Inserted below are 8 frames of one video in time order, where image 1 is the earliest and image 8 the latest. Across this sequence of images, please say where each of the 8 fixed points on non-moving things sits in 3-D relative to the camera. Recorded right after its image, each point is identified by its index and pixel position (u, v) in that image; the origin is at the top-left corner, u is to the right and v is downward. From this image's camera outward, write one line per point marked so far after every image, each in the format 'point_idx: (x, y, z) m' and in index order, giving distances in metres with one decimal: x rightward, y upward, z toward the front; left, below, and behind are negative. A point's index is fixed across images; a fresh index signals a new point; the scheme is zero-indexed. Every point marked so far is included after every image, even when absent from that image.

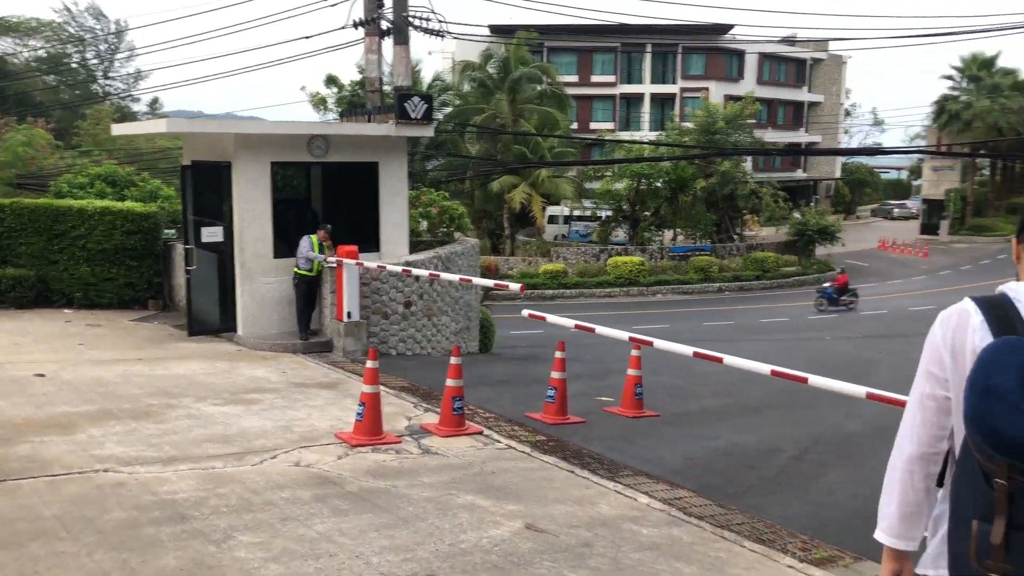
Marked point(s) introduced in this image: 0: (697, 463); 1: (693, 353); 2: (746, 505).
0: (+1.5, -1.5, +7.2) m
1: (+1.4, -0.5, +6.6) m
2: (+1.7, -1.5, +6.2) m
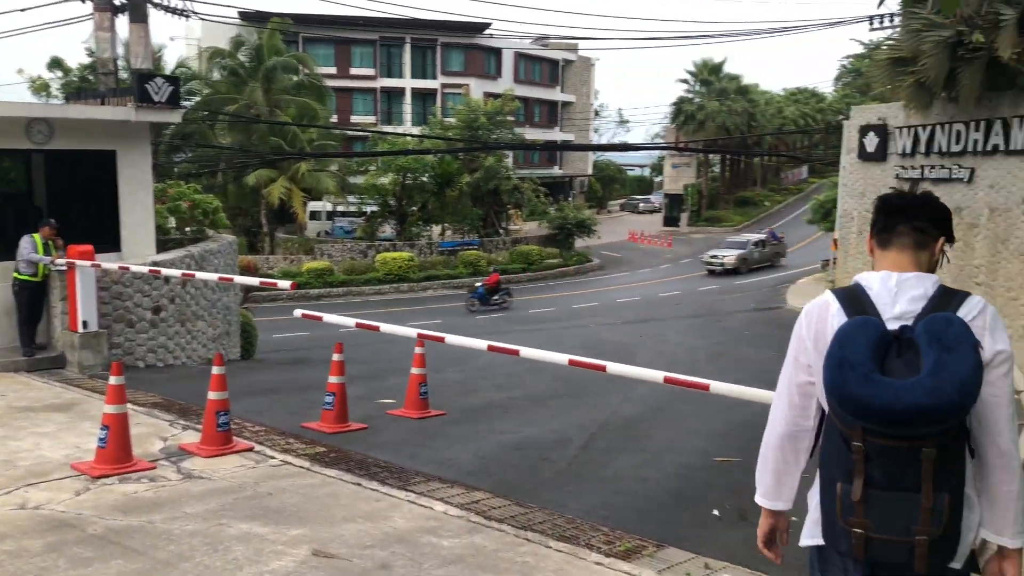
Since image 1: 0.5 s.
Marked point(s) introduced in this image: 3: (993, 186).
0: (-0.2, -1.4, +6.9) m
1: (-0.2, -0.4, +6.2) m
2: (+0.2, -1.5, +6.0) m
3: (+9.6, +2.0, +17.2) m
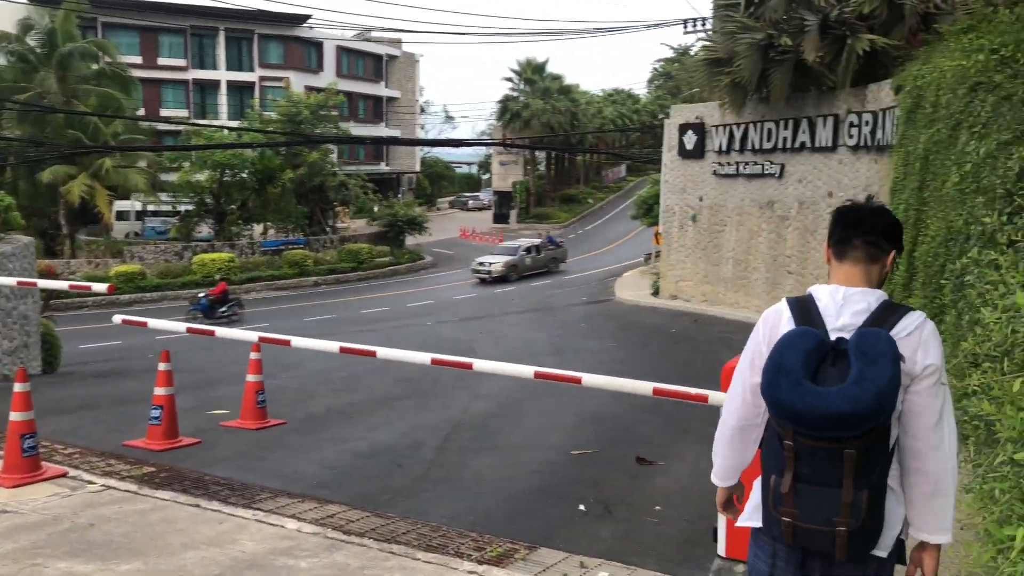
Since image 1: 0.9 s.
0: (-1.3, -1.4, +6.4) m
1: (-1.2, -0.4, +5.8) m
2: (-0.7, -1.4, +5.6) m
3: (+6.2, +2.3, +18.5) m
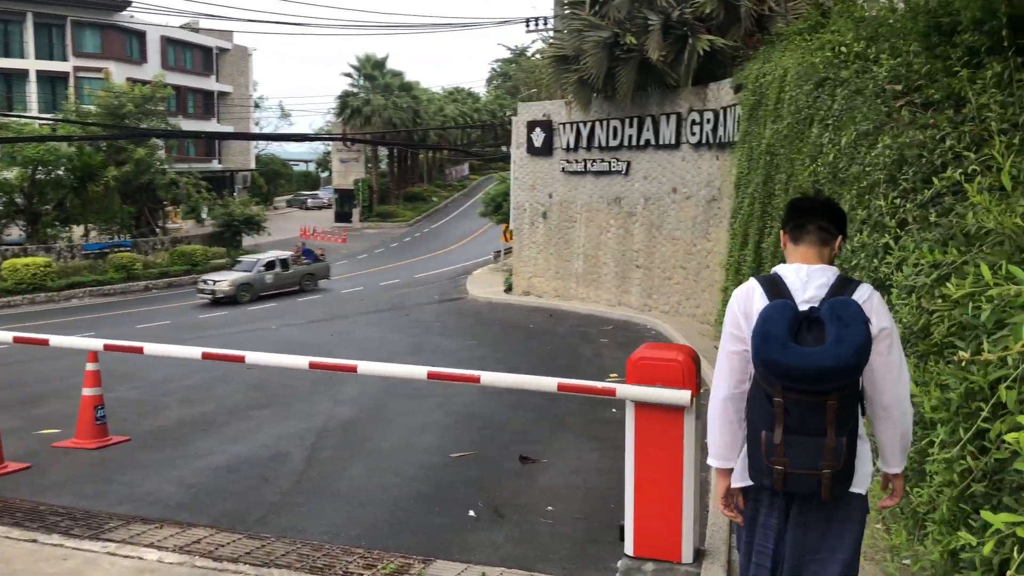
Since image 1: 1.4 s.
0: (-2.1, -1.4, +5.8) m
1: (-1.9, -0.4, +5.2) m
2: (-1.4, -1.4, +5.1) m
3: (+2.9, +2.4, +19.0) m
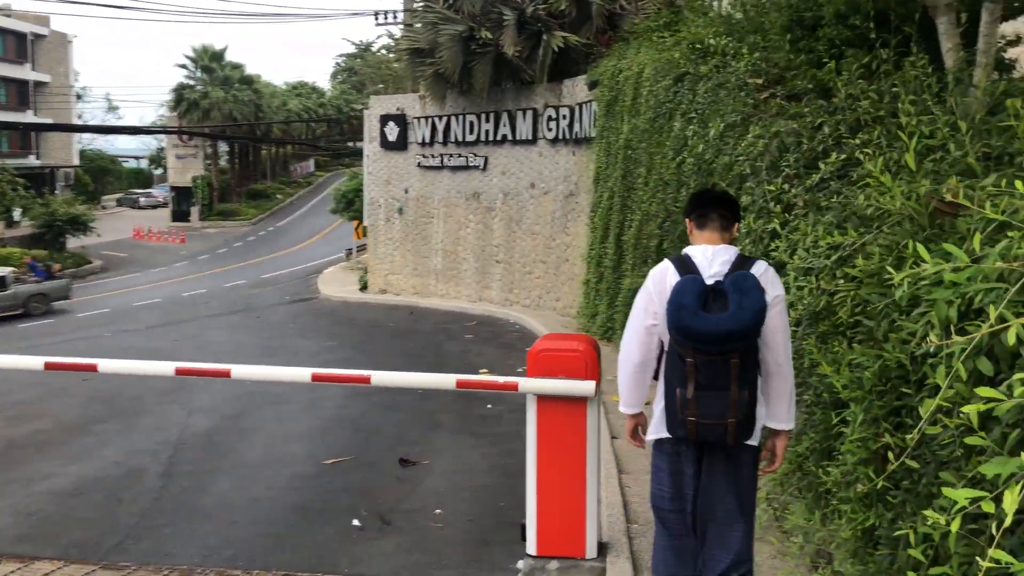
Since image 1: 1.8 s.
0: (-2.8, -1.4, +5.2) m
1: (-2.5, -0.4, +4.6) m
2: (-2.0, -1.4, +4.6) m
3: (-0.2, +2.5, +19.0) m
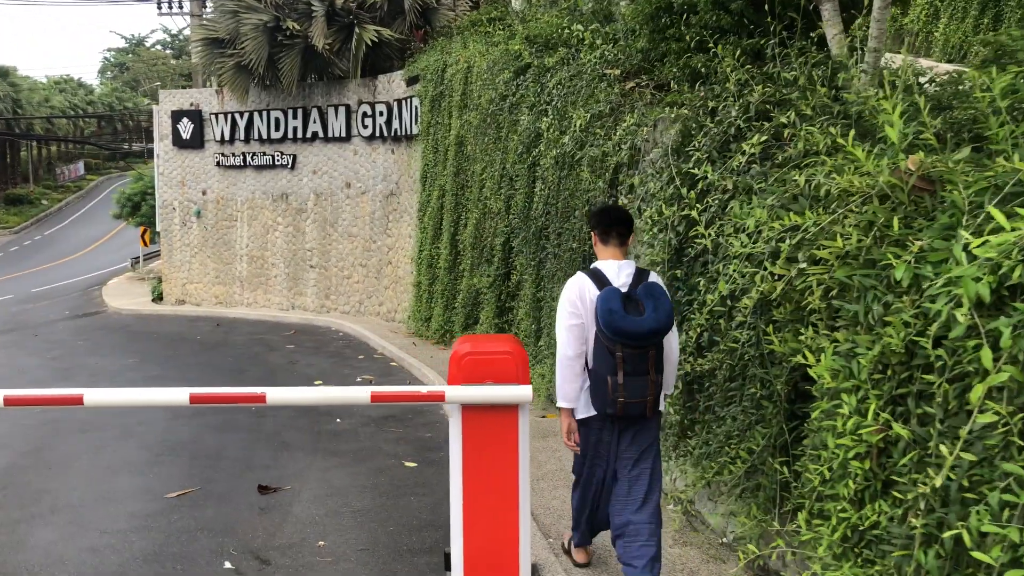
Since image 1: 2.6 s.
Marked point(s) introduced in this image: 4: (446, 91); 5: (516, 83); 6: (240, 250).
0: (-3.3, -1.5, +4.0) m
1: (-3.0, -0.5, +3.6) m
2: (-2.4, -1.5, +3.7) m
3: (-4.2, +2.4, +18.1) m
4: (-0.9, +2.9, +12.5) m
5: (+0.1, +2.1, +9.1) m
6: (-6.3, +0.9, +19.9) m
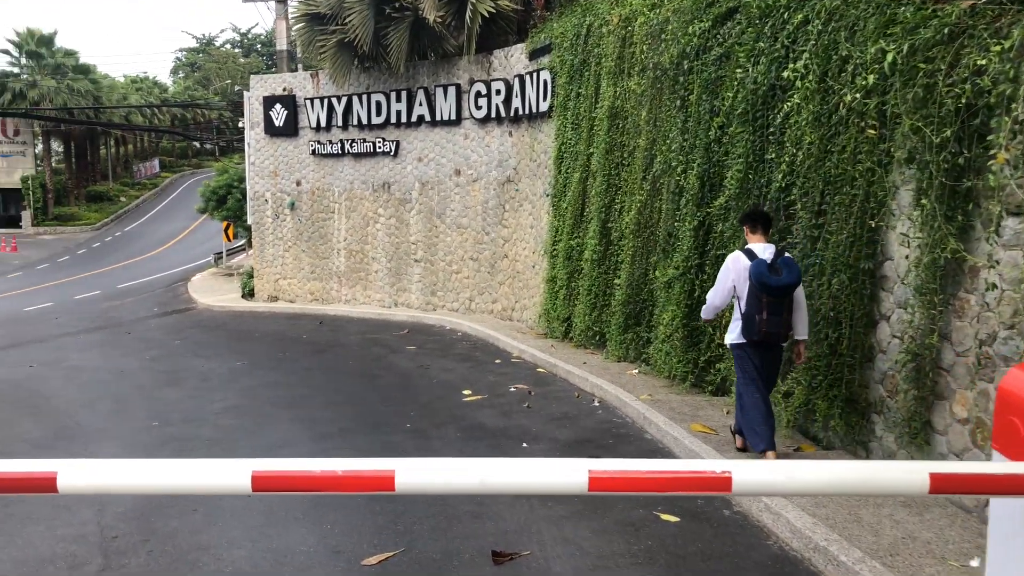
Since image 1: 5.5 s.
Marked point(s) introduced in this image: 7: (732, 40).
0: (-1.9, -1.4, +2.7) m
1: (-1.6, -0.5, +2.2) m
2: (-1.0, -1.4, +2.3) m
3: (-1.8, +2.5, +16.7) m
4: (+1.0, +2.9, +11.0) m
5: (+1.8, +2.2, +7.4) m
6: (-3.8, +1.0, +18.7) m
7: (+1.8, +2.0, +7.2) m
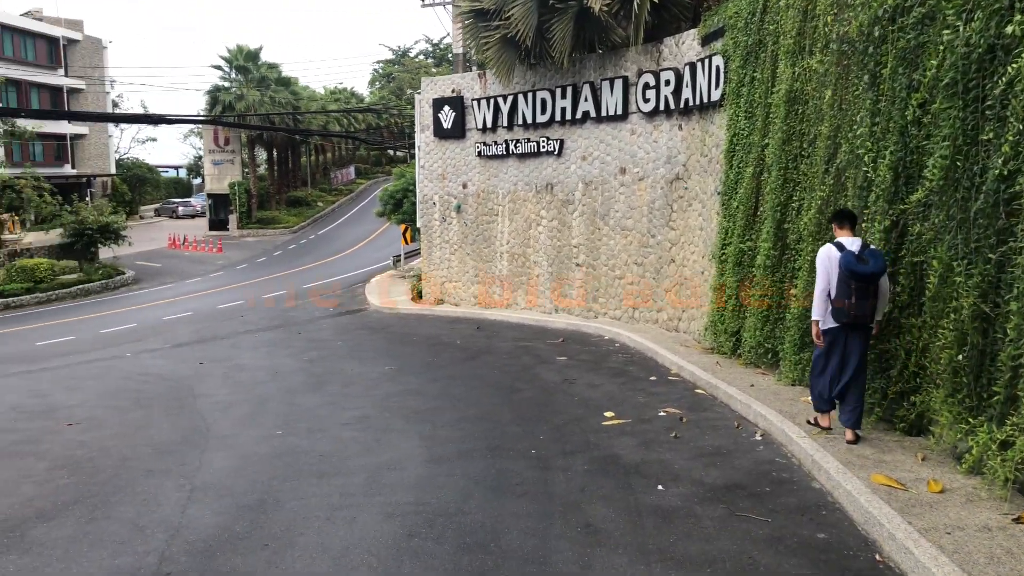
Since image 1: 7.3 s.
0: (-1.9, -1.4, +2.1) m
1: (-1.6, -0.5, +1.6) m
2: (-1.0, -1.4, +1.5) m
3: (+1.3, +2.4, +15.9) m
4: (+2.9, +2.8, +9.6) m
5: (+2.9, +2.1, +6.0) m
6: (-0.2, +0.9, +18.2) m
7: (+2.8, +1.9, +5.7) m
